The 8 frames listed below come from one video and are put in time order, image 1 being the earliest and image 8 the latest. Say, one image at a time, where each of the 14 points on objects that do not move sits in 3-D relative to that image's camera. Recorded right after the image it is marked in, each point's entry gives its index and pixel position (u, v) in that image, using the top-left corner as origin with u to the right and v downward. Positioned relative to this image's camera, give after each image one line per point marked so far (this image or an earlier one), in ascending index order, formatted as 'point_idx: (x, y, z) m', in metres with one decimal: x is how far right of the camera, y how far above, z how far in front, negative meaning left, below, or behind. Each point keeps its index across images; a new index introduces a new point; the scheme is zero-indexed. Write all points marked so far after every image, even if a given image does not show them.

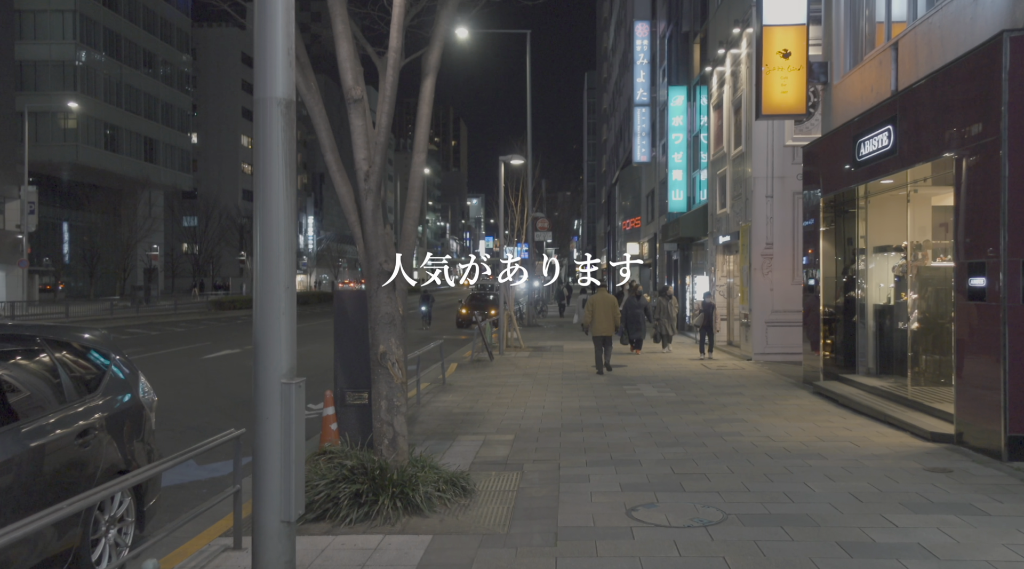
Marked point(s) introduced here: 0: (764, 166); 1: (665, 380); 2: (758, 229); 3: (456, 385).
0: (+5.6, +2.6, +17.8) m
1: (+2.7, -1.7, +14.1) m
2: (+5.4, +1.2, +17.7) m
3: (-1.0, -1.8, +14.4) m
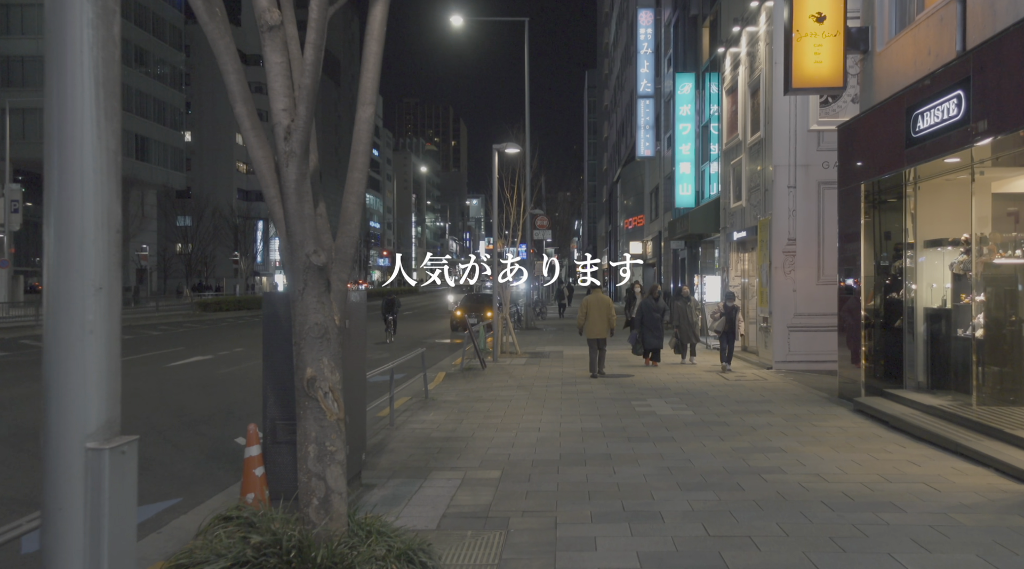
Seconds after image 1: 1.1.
0: (+5.4, +2.6, +16.0) m
1: (+2.6, -1.7, +12.4) m
2: (+5.3, +1.2, +16.0) m
3: (-1.1, -1.8, +12.6) m
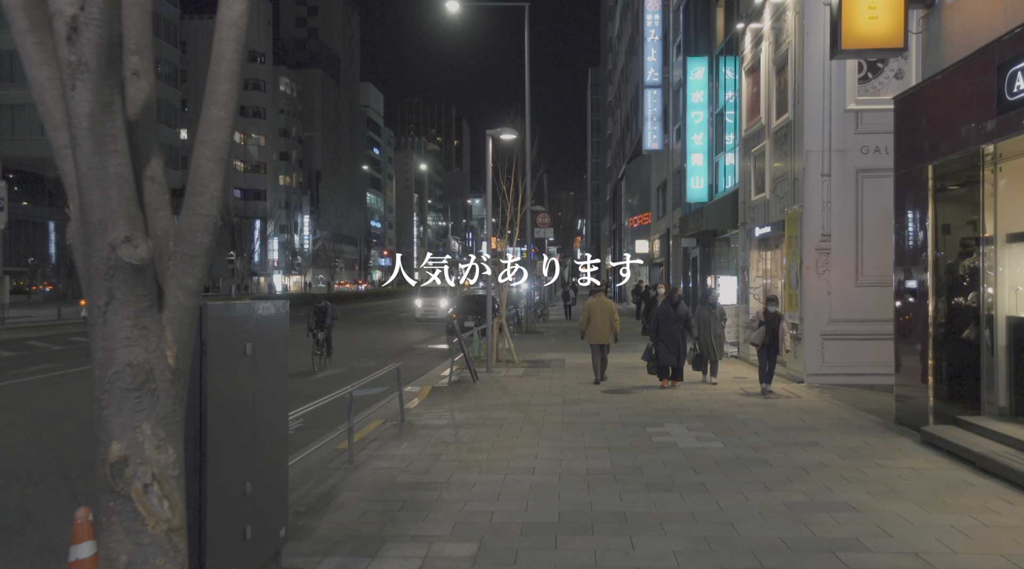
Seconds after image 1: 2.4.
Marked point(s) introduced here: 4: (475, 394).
0: (+5.3, +2.6, +14.0) m
1: (+2.5, -1.7, +10.4) m
2: (+5.2, +1.2, +14.0) m
3: (-1.2, -1.8, +10.6) m
4: (-0.6, -1.9, +13.9) m
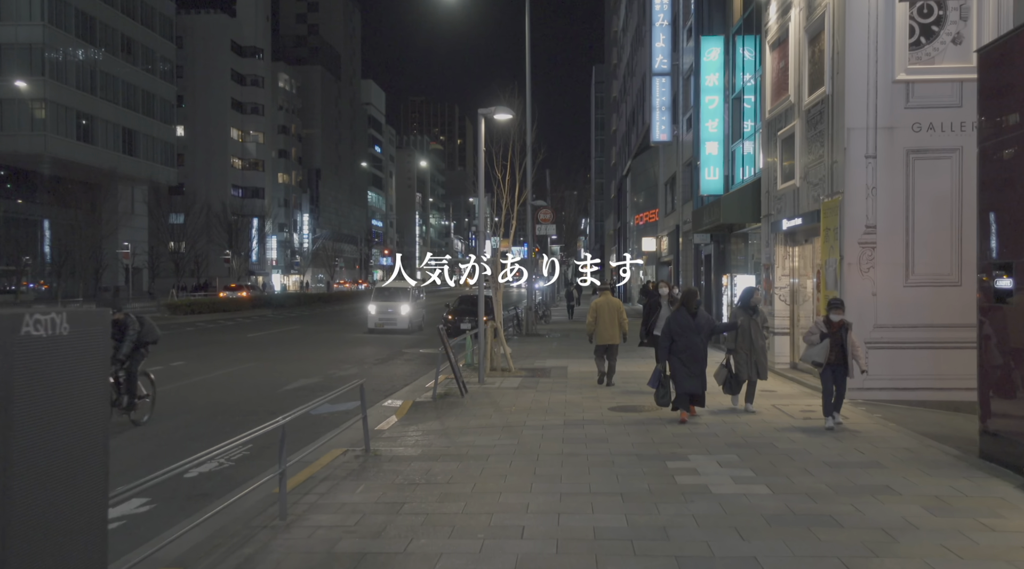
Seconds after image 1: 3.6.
0: (+5.3, +2.6, +12.0) m
1: (+2.4, -1.7, +8.4) m
2: (+5.1, +1.2, +12.0) m
3: (-1.3, -1.8, +8.7) m
4: (-0.7, -1.9, +12.0) m
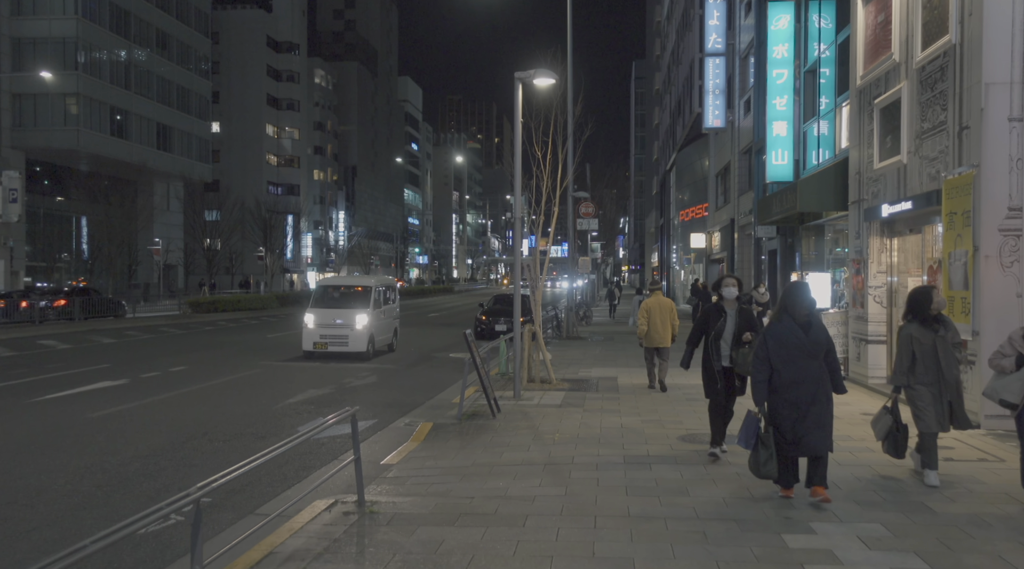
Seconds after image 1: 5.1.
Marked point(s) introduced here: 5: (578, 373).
0: (+5.8, +2.6, +9.4) m
1: (+2.7, -1.7, +5.9) m
2: (+5.6, +1.2, +9.4) m
3: (-1.0, -1.8, +6.4) m
4: (-0.2, -1.8, +9.6) m
5: (+1.3, -1.8, +16.0) m
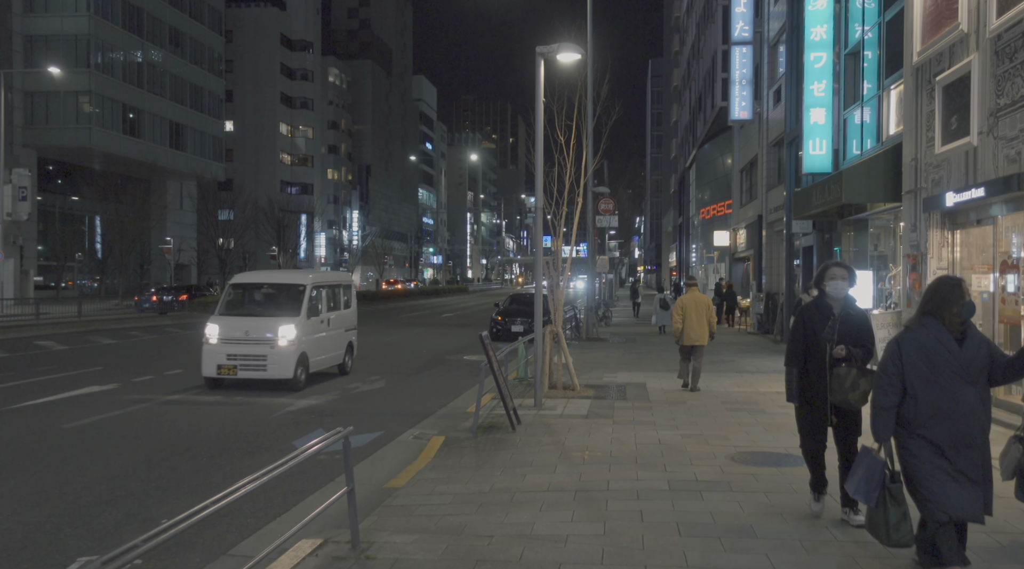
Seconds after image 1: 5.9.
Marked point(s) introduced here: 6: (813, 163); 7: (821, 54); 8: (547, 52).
0: (+6.0, +2.6, +8.1) m
1: (+2.9, -1.6, +4.7) m
2: (+5.9, +1.2, +8.1) m
3: (-0.8, -1.7, +5.2) m
4: (+0.1, -1.8, +8.4) m
5: (+1.7, -1.7, +14.8) m
6: (+7.0, +2.8, +18.8) m
7: (+7.1, +5.3, +18.5) m
8: (+0.5, +3.4, +11.7) m
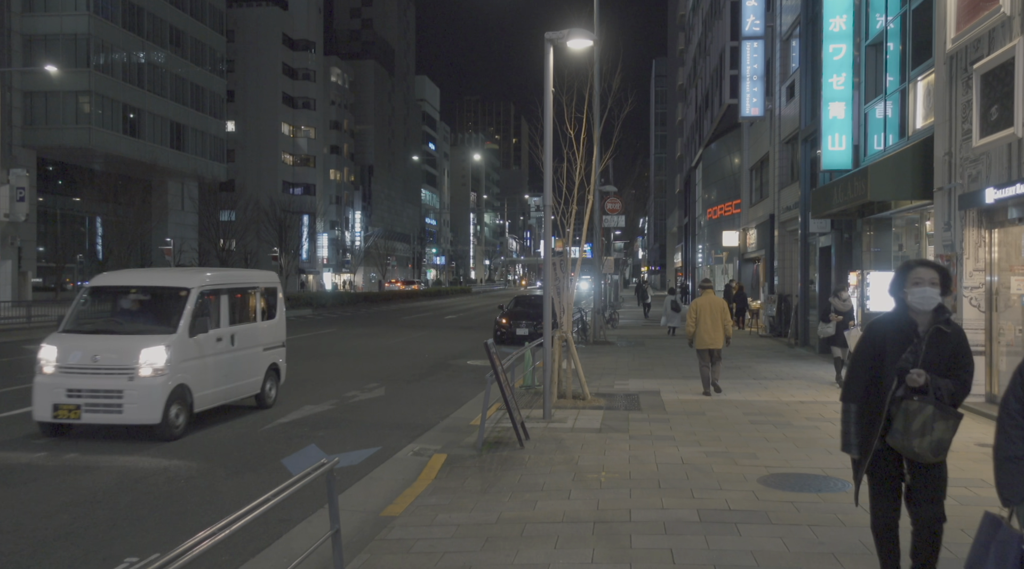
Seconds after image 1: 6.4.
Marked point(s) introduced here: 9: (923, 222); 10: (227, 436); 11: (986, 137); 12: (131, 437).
0: (+6.1, +2.6, +7.3) m
1: (+2.9, -1.7, +3.9) m
2: (+5.9, +1.2, +7.3) m
3: (-0.7, -1.8, +4.4) m
4: (+0.1, -1.8, +7.7) m
5: (+1.8, -1.8, +14.0) m
6: (+7.1, +2.8, +18.0) m
7: (+7.2, +5.2, +17.7) m
8: (+0.6, +3.3, +10.9) m
9: (+7.7, +1.2, +15.1) m
10: (-3.5, -1.8, +9.7) m
11: (+6.3, +2.0, +10.7) m
12: (-4.6, -1.8, +9.6) m
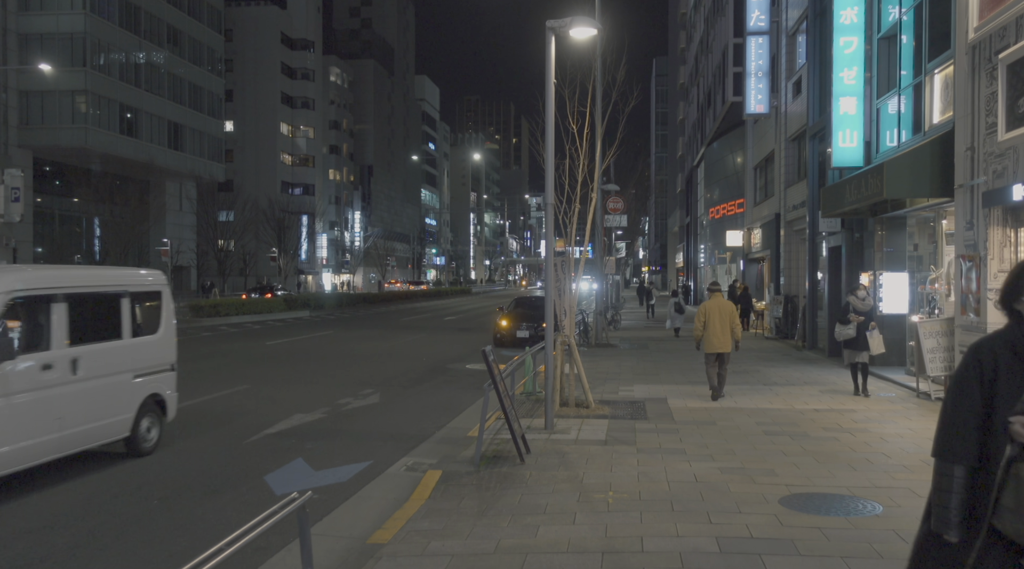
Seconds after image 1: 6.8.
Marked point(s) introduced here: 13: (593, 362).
0: (+6.1, +2.6, +6.7) m
1: (+2.9, -1.7, +3.3) m
2: (+5.9, +1.2, +6.7) m
3: (-0.7, -1.8, +3.8) m
4: (+0.1, -1.8, +7.1) m
5: (+1.8, -1.8, +13.5) m
6: (+7.1, +2.8, +17.4) m
7: (+7.2, +5.2, +17.1) m
8: (+0.6, +3.3, +10.4) m
9: (+7.7, +1.1, +14.5) m
10: (-3.5, -1.9, +9.1) m
11: (+6.3, +1.9, +10.1) m
12: (-4.6, -1.9, +9.0) m
13: (+1.9, -1.8, +19.1) m
